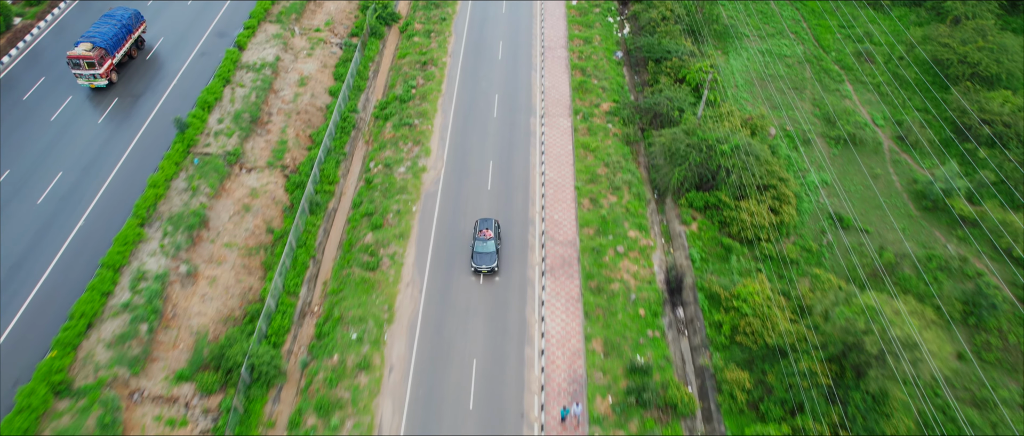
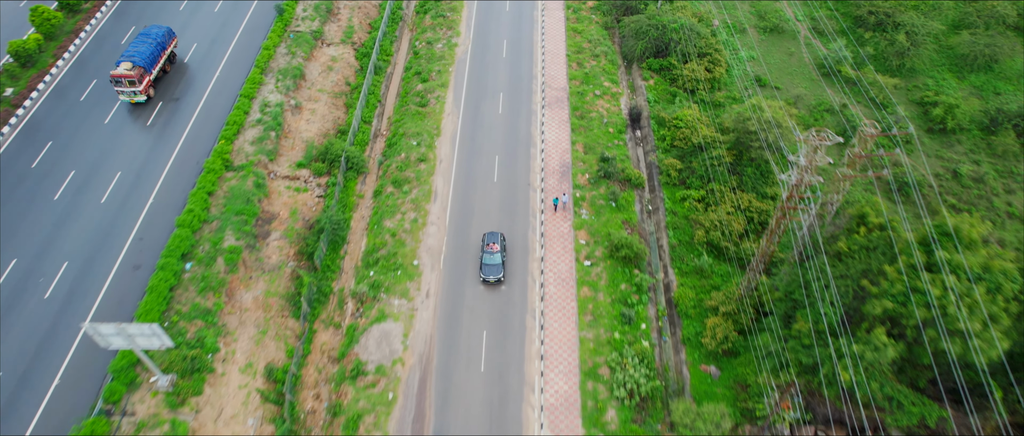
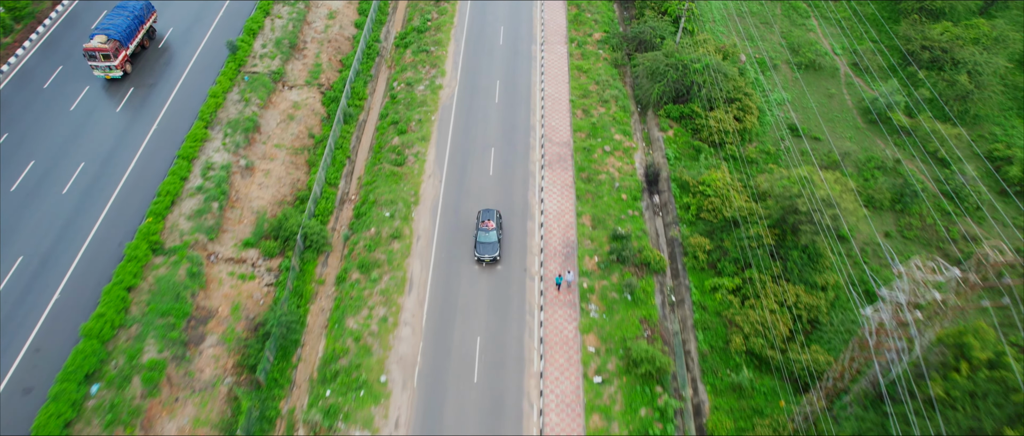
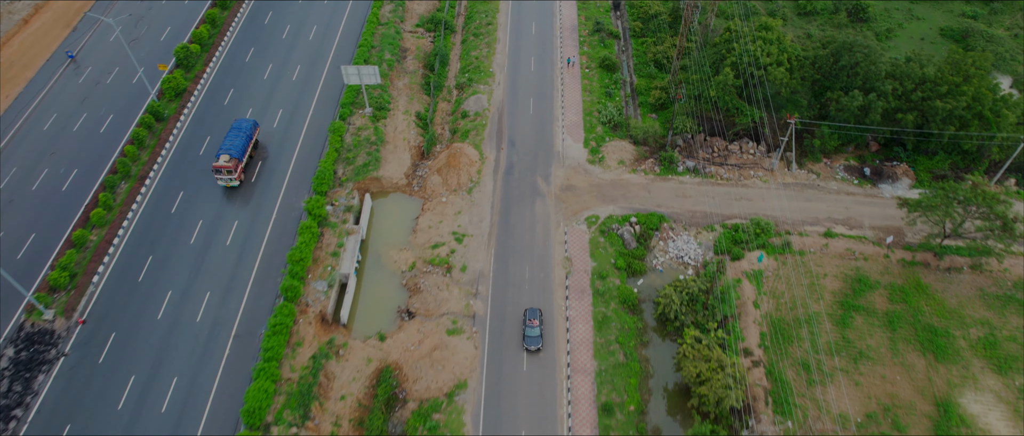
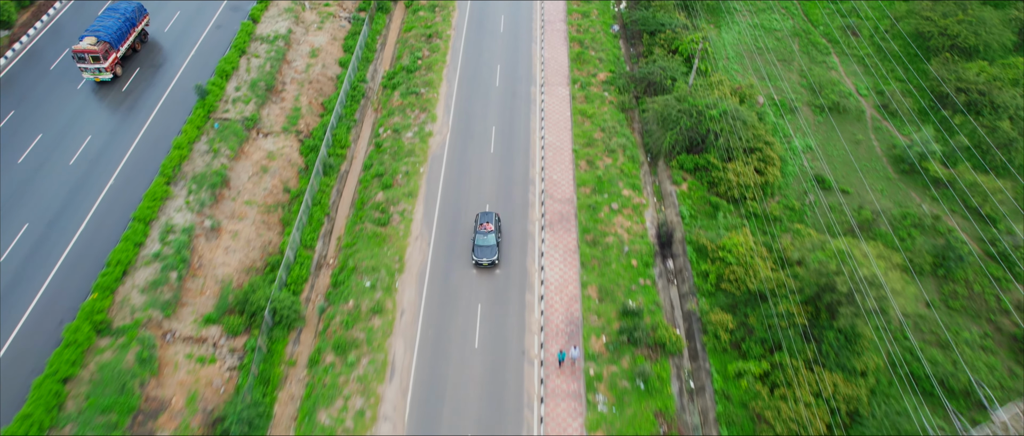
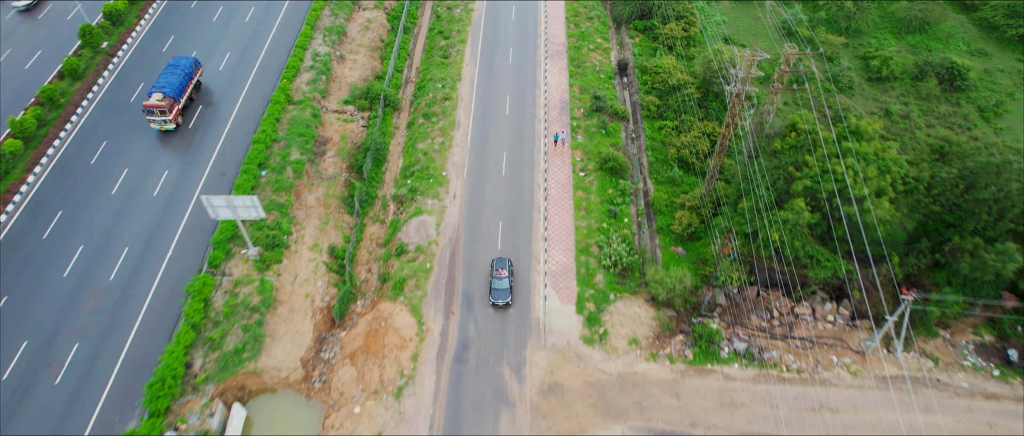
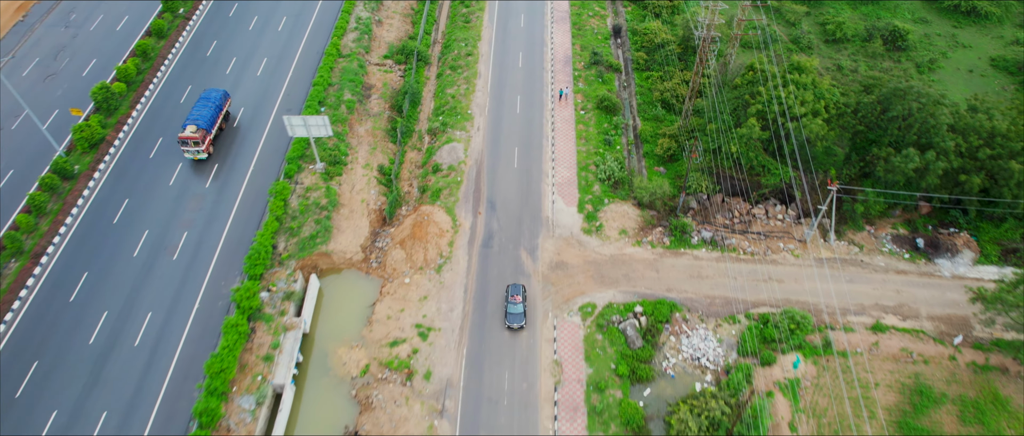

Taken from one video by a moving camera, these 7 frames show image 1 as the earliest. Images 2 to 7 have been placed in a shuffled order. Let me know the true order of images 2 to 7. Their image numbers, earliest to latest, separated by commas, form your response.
5, 3, 2, 6, 7, 4
